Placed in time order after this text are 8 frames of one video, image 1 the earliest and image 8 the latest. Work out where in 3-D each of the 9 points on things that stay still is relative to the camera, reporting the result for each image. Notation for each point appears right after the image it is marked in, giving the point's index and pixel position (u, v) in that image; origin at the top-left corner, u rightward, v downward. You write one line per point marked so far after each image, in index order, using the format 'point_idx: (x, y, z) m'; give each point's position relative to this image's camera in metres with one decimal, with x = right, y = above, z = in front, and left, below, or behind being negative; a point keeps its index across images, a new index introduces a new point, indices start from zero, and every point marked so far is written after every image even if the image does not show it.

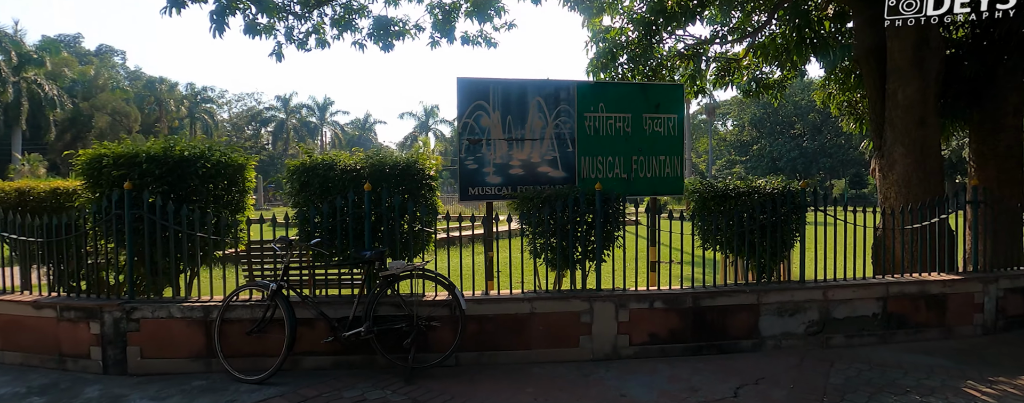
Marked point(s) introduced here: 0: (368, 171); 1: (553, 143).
0: (-1.2, +0.2, +4.6) m
1: (+0.4, +0.6, +5.5) m
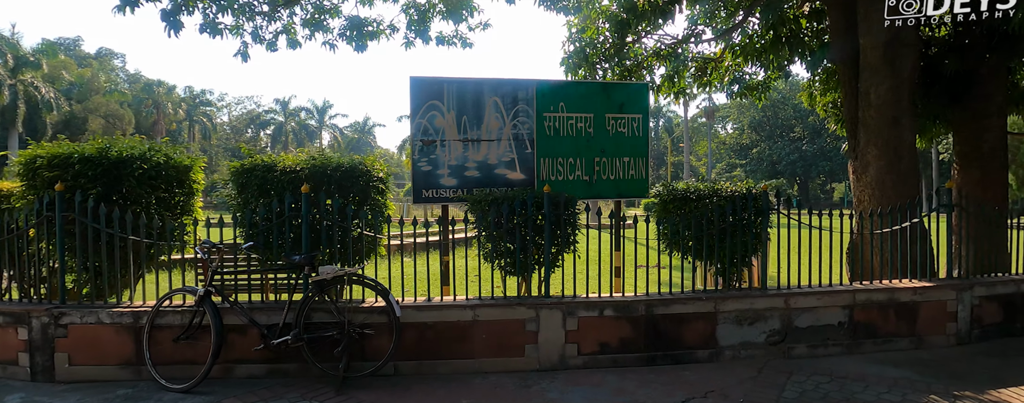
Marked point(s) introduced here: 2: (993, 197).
0: (-1.7, +0.2, +4.4) m
1: (0.0, +0.6, +5.3) m
2: (+5.6, +0.1, +6.4) m
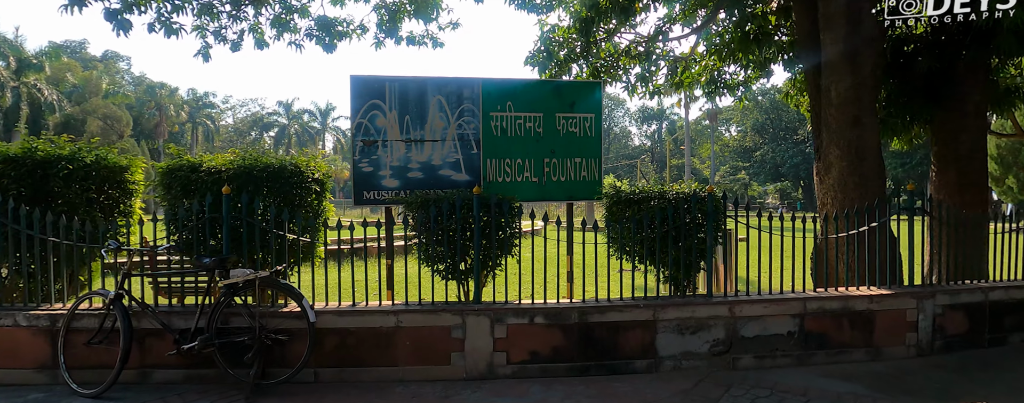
0: (-2.2, +0.2, +4.3) m
1: (-0.5, +0.5, +5.2) m
2: (+5.1, 0.0, +6.1) m
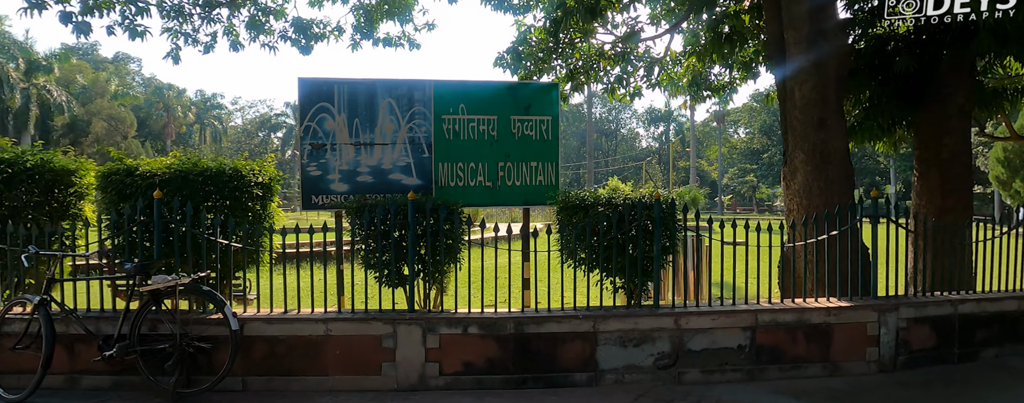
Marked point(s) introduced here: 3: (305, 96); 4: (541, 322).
0: (-2.7, +0.2, +4.3) m
1: (-1.0, +0.5, +5.0) m
2: (+4.7, 0.0, +5.8) m
3: (-1.9, +0.9, +4.9) m
4: (+0.2, -0.9, +4.0) m
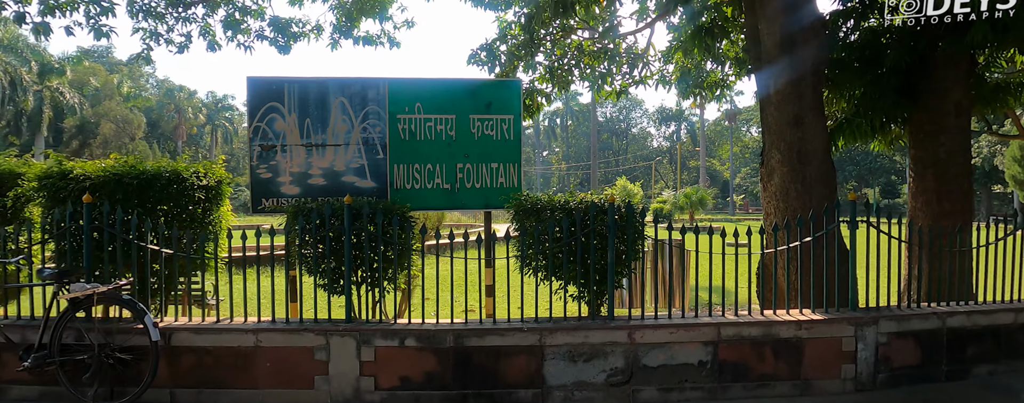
0: (-3.1, +0.2, +4.1) m
1: (-1.3, +0.5, +4.8) m
2: (+4.4, -0.1, +5.4) m
3: (-2.2, +0.9, +4.7) m
4: (-0.2, -0.9, +3.7) m
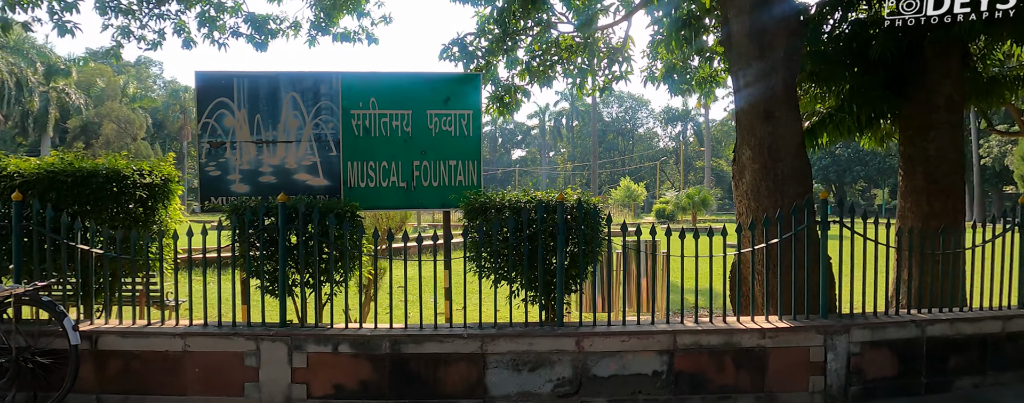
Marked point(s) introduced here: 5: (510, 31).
0: (-3.4, +0.2, +4.0) m
1: (-1.7, +0.5, +4.7) m
2: (+4.0, -0.1, +5.1) m
3: (-2.6, +0.9, +4.6) m
4: (-0.6, -0.9, +3.5) m
5: (0.0, +2.1, +6.8) m
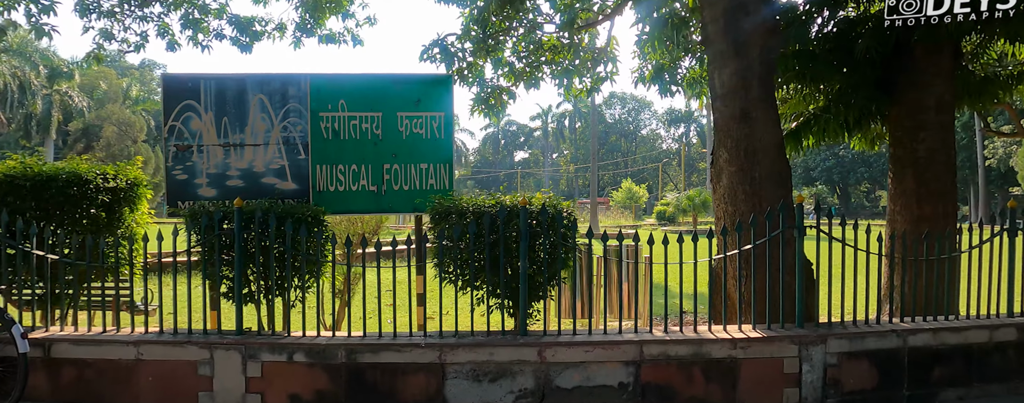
0: (-3.7, +0.1, +3.9) m
1: (-1.9, +0.4, +4.6) m
2: (+3.8, -0.1, +4.9) m
3: (-2.8, +0.9, +4.5) m
4: (-0.8, -0.9, +3.4) m
5: (-0.2, +2.1, +6.7) m
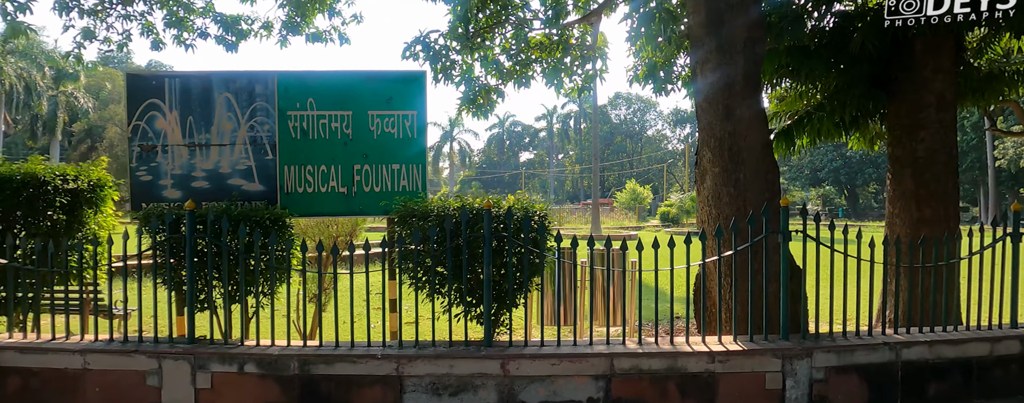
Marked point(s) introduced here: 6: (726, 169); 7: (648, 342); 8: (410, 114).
0: (-3.9, +0.1, +3.8) m
1: (-2.1, +0.4, +4.4) m
2: (+3.6, -0.1, +4.7) m
3: (-3.0, +0.9, +4.4) m
4: (-1.1, -0.9, +3.2) m
5: (-0.4, +2.1, +6.5) m
6: (+1.5, +0.2, +3.9) m
7: (+0.9, -0.9, +3.5) m
8: (-0.8, +0.7, +4.5) m
